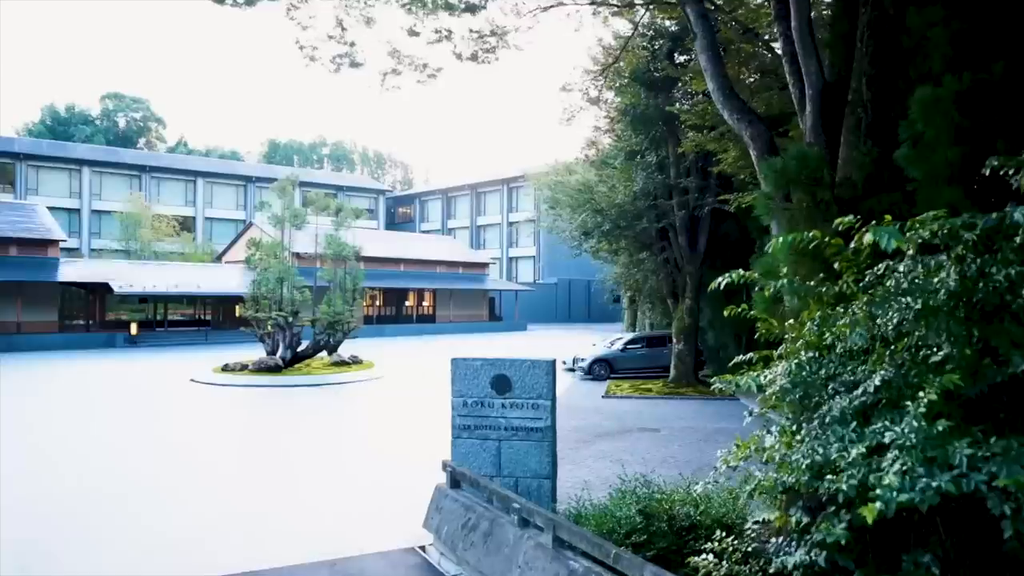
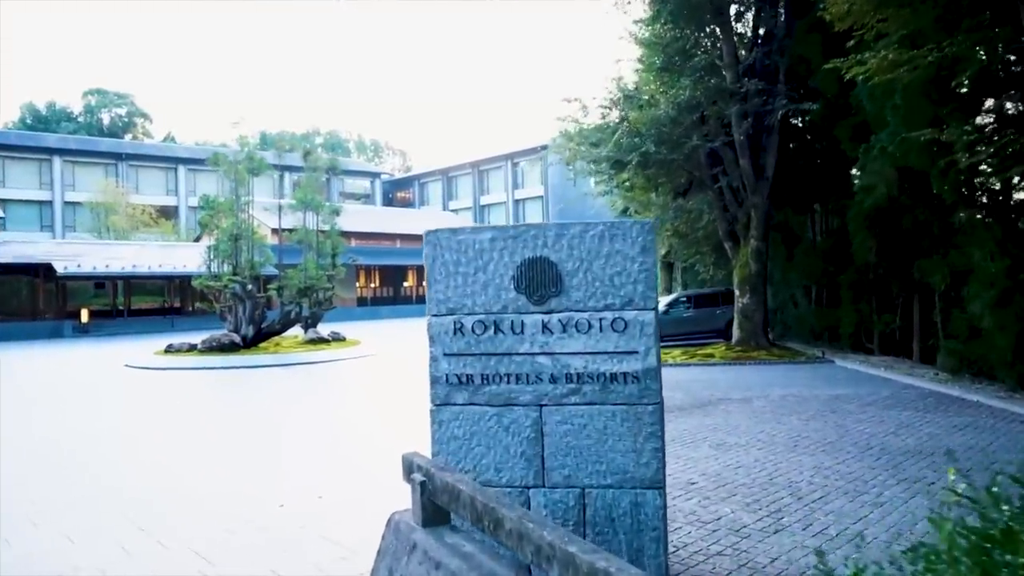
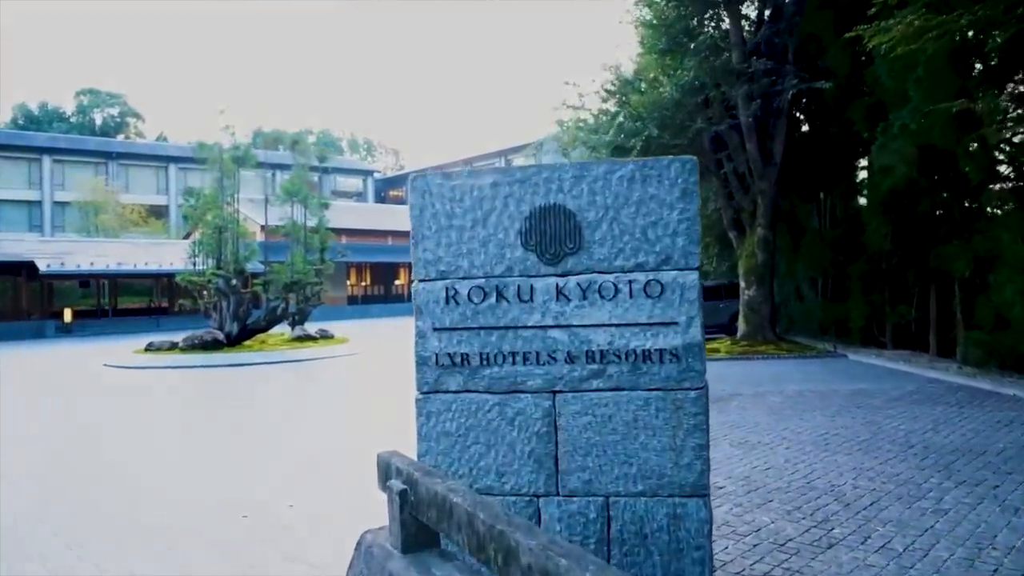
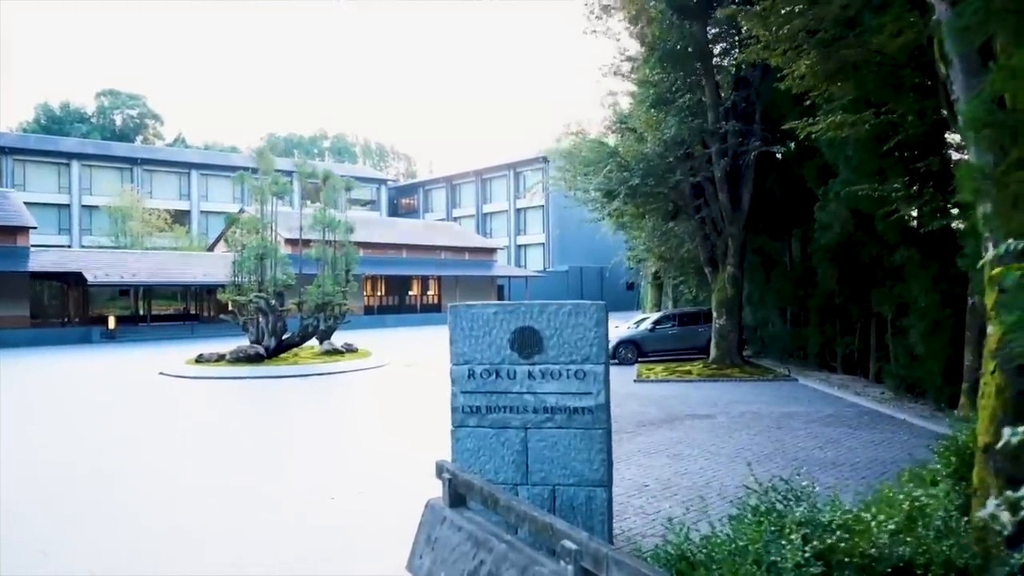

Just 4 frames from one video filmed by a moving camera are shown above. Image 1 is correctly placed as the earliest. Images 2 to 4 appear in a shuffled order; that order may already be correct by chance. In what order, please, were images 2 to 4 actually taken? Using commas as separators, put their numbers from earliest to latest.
4, 2, 3
